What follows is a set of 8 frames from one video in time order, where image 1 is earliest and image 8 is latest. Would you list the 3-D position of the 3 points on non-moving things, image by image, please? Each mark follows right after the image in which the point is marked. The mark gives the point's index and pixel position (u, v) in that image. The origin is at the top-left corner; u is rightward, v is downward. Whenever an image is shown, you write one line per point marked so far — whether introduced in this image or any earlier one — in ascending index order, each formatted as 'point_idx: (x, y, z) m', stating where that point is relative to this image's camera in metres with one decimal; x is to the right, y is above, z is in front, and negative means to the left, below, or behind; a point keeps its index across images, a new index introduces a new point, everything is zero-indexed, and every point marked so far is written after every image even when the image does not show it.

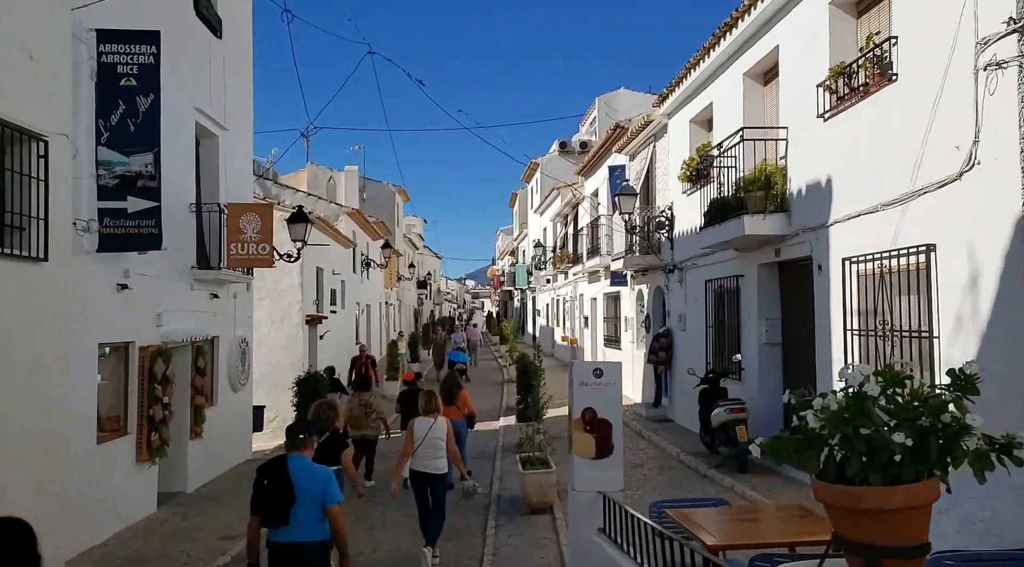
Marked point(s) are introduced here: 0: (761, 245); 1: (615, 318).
0: (+2.9, +0.5, +9.0) m
1: (+2.3, -0.8, +17.9) m
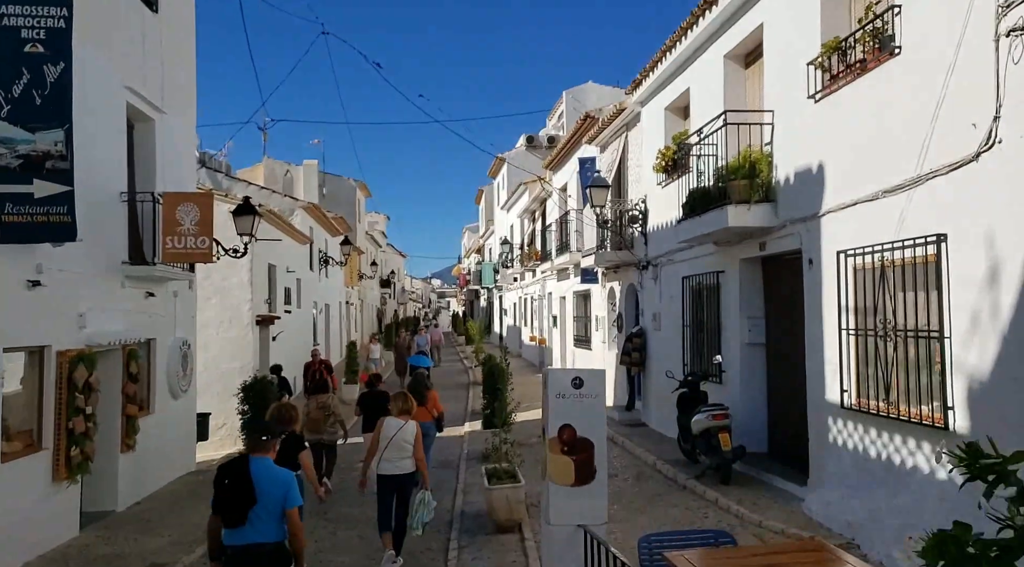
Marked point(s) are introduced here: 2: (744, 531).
0: (+2.5, +0.5, +8.4) m
1: (+1.6, -0.8, +17.2) m
2: (+1.9, -2.0, +6.3) m
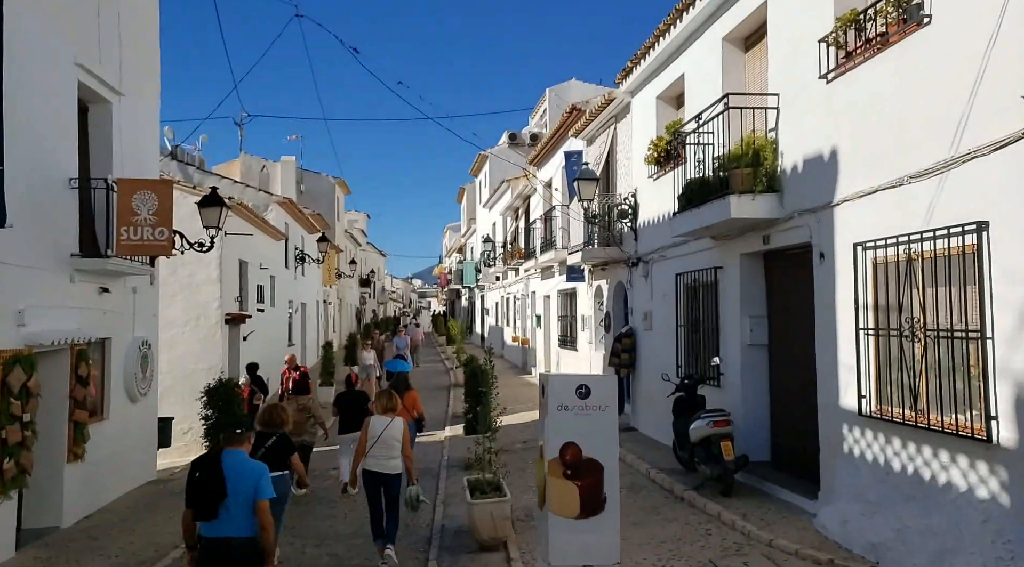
0: (+2.4, +0.5, +7.8) m
1: (+1.2, -0.7, +16.6) m
2: (+1.7, -2.0, +5.7) m
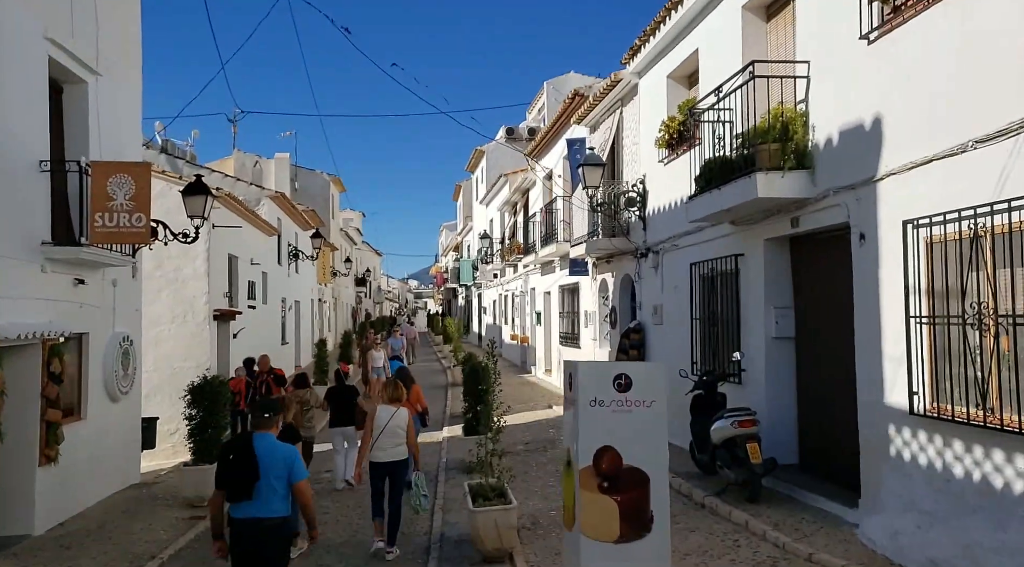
0: (+2.4, +0.7, +7.3) m
1: (+1.2, -0.6, +16.1) m
2: (+1.8, -1.8, +5.1) m
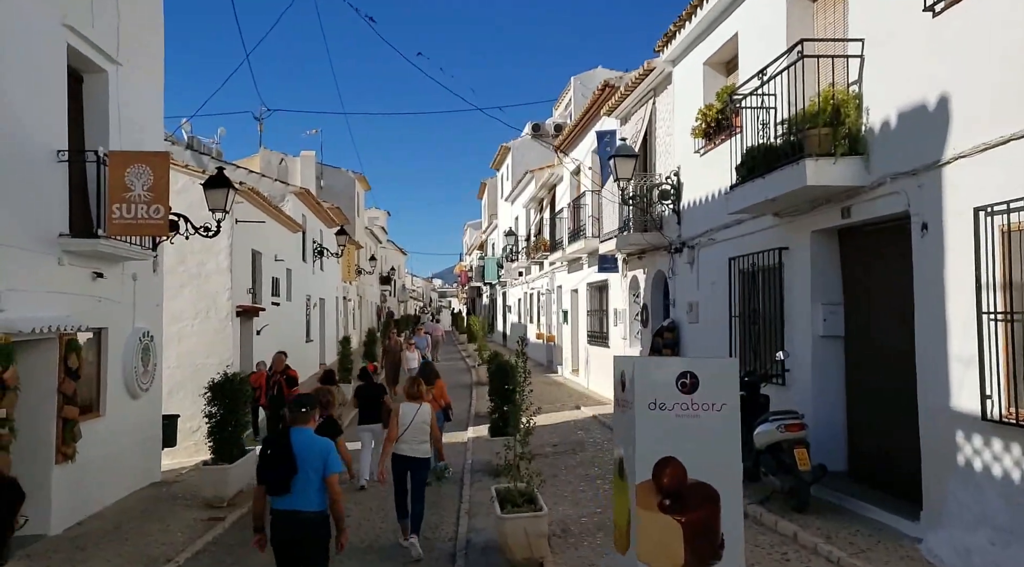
0: (+2.7, +0.7, +6.8) m
1: (+1.8, -0.6, +15.7) m
2: (+2.0, -1.8, +4.7) m
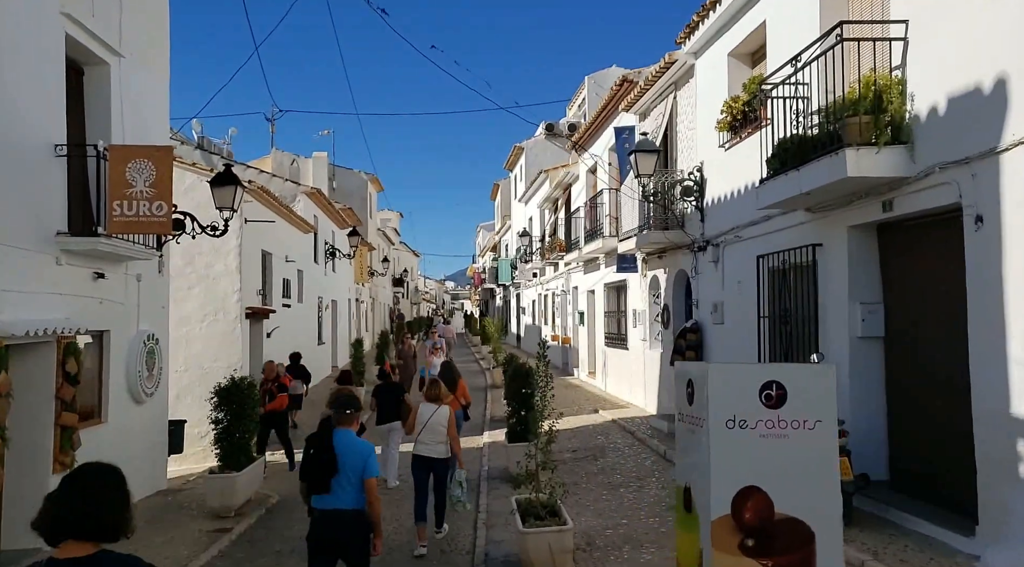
0: (+2.9, +0.7, +6.4) m
1: (+2.1, -0.6, +15.3) m
2: (+2.2, -1.8, +4.3) m
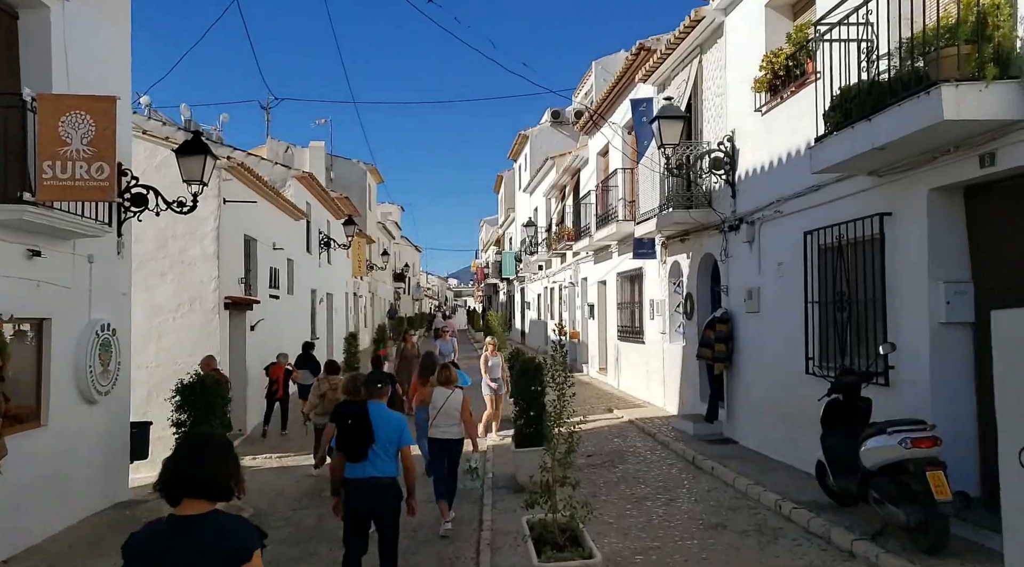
0: (+2.9, +0.9, +5.2) m
1: (+2.2, -0.4, +14.1) m
2: (+2.2, -1.6, +3.1) m
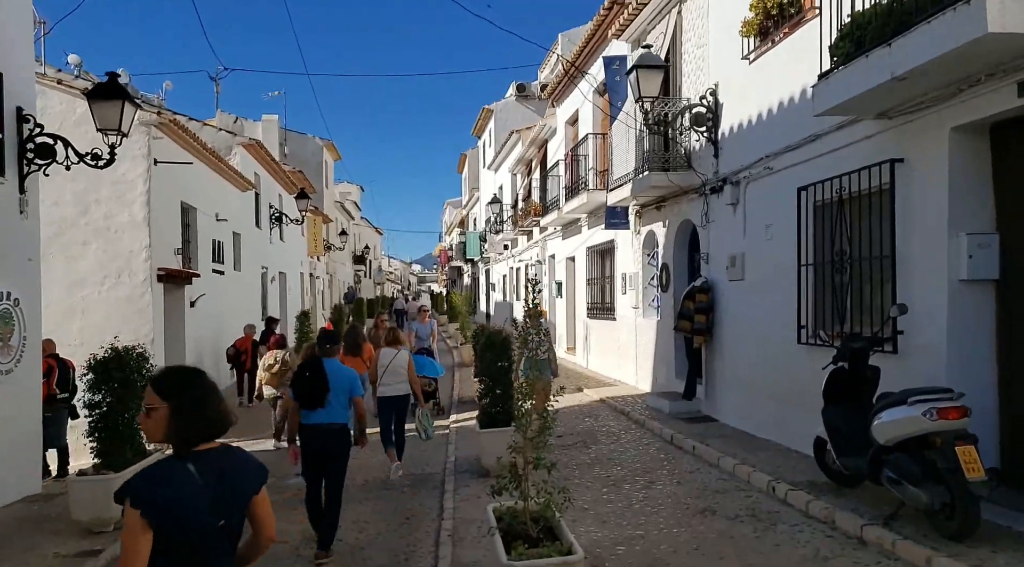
0: (+2.7, +1.2, +4.6) m
1: (+1.6, +0.1, +13.4) m
2: (+2.1, -1.3, +2.5) m
